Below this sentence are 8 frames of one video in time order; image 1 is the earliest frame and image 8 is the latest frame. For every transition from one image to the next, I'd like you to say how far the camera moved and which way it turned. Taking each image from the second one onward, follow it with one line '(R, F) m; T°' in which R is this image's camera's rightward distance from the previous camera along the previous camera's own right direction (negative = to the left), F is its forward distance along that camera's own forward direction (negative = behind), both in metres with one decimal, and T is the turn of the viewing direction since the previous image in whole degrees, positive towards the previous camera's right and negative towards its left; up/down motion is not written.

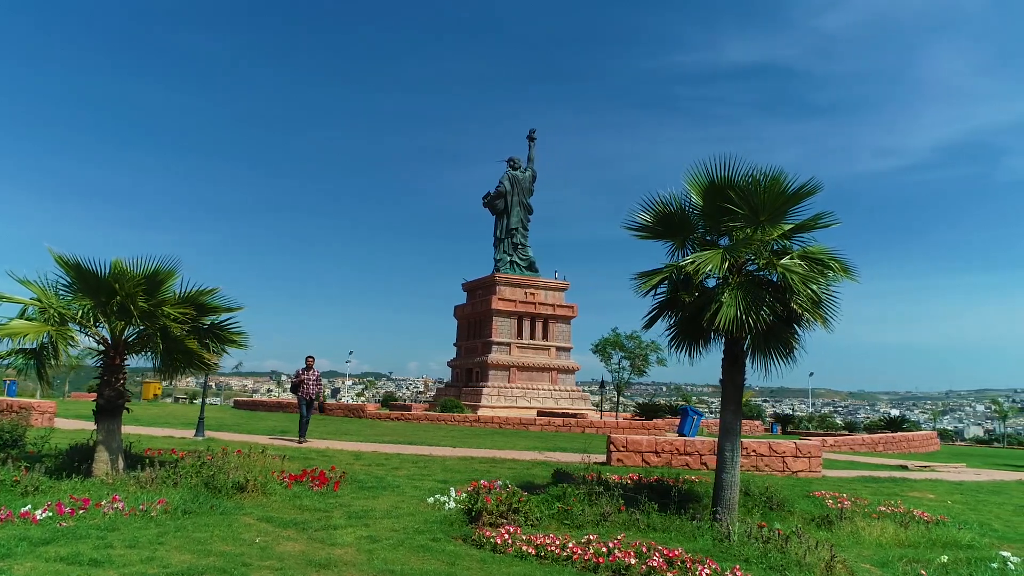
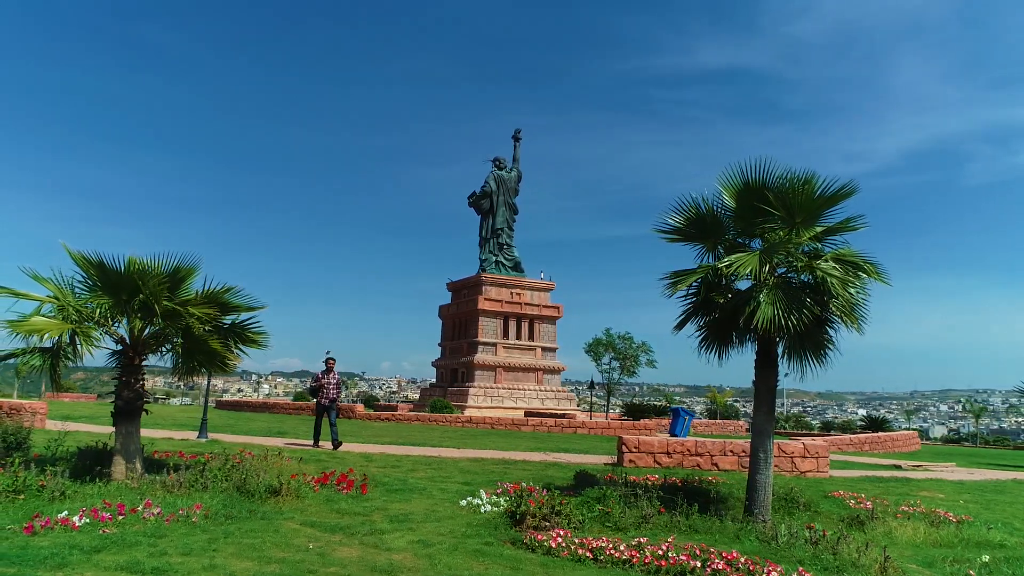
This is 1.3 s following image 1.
(-0.8, +0.1) m; +2°
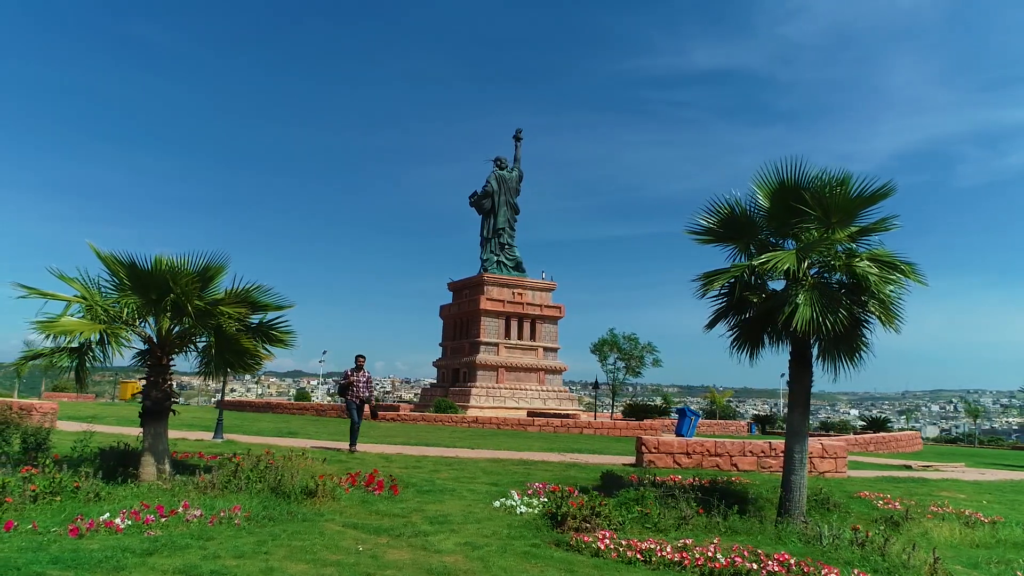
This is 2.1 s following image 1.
(-0.6, +0.1) m; 0°
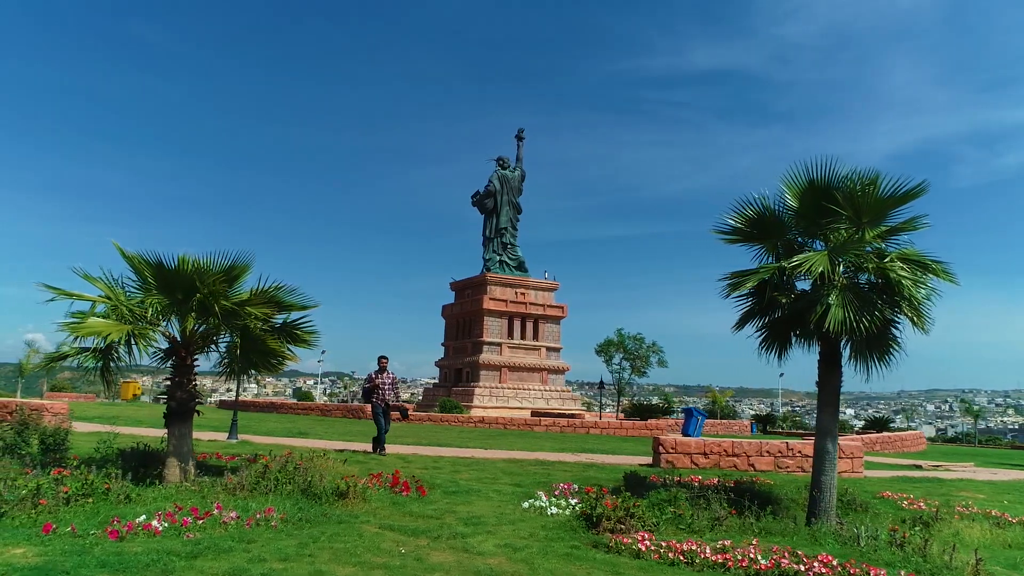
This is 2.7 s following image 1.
(-0.4, +0.1) m; 0°
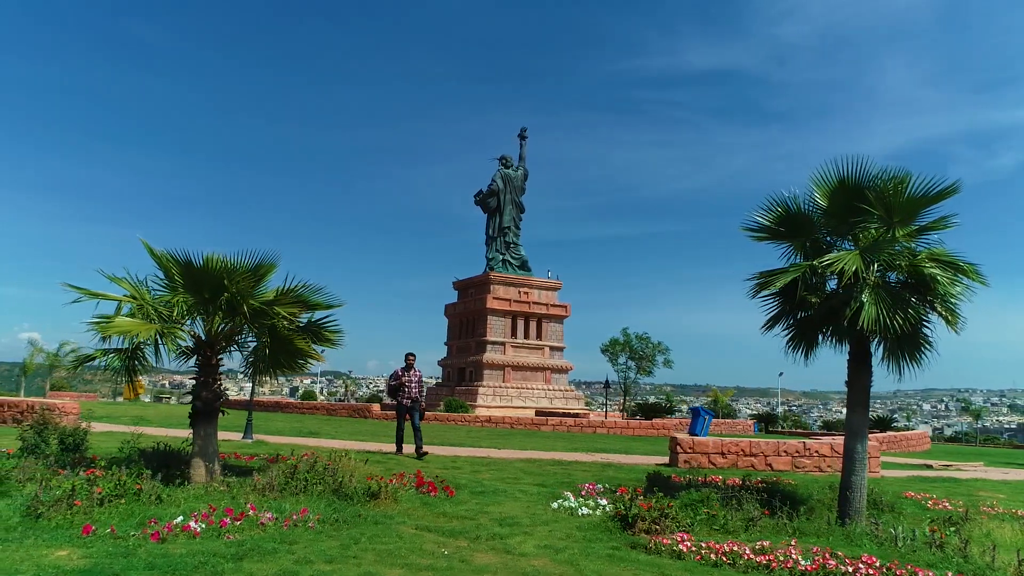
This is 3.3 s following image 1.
(-0.4, +0.1) m; 0°
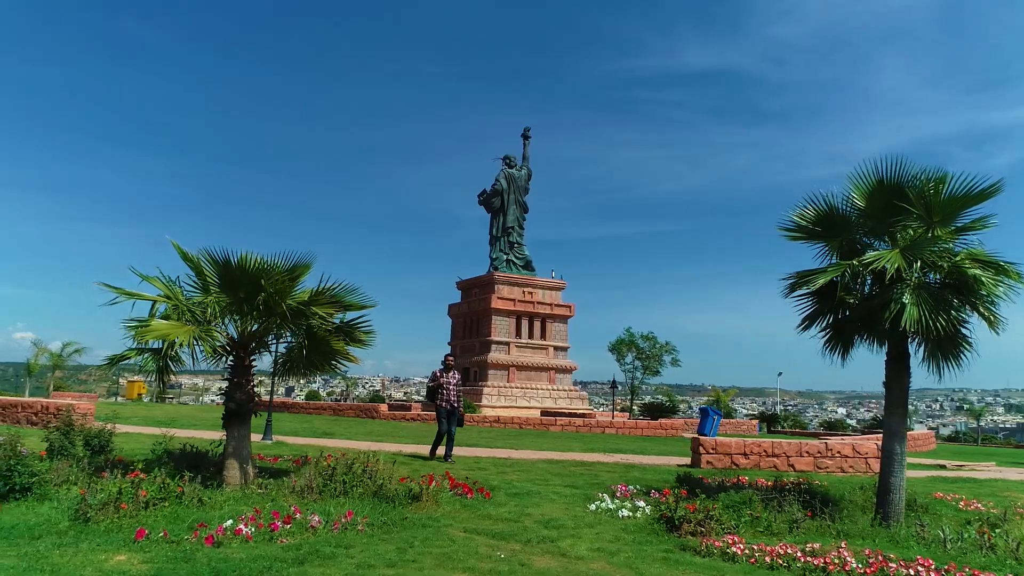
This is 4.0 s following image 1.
(-0.6, +0.1) m; 0°
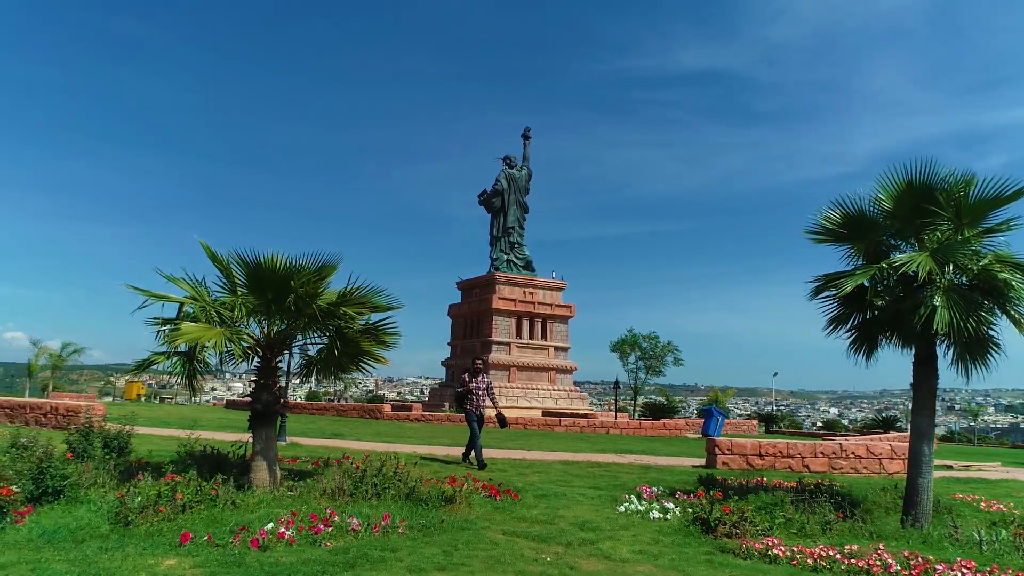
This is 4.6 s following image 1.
(-0.5, 0.0) m; 0°
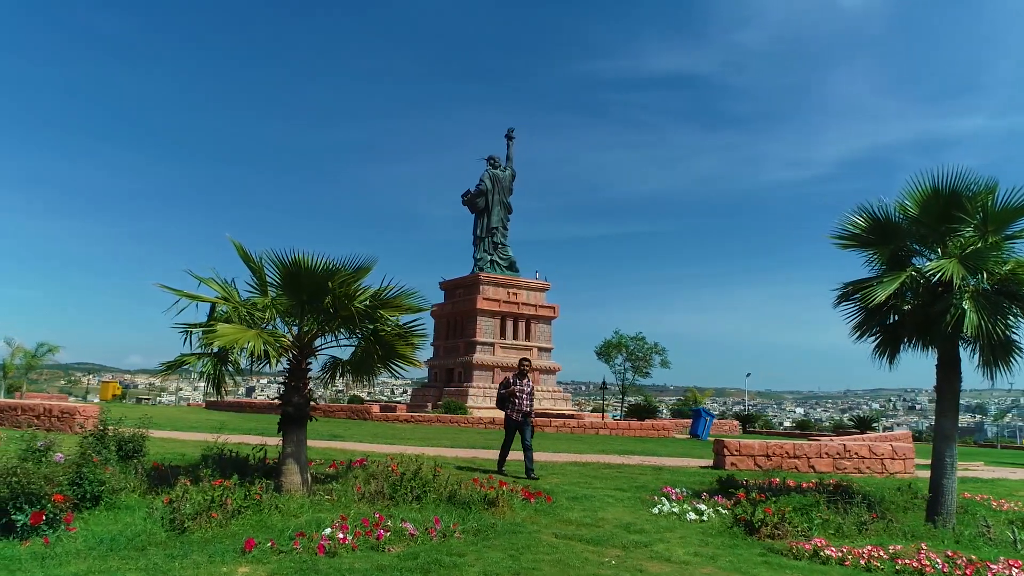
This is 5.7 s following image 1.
(-0.9, 0.0) m; +2°
